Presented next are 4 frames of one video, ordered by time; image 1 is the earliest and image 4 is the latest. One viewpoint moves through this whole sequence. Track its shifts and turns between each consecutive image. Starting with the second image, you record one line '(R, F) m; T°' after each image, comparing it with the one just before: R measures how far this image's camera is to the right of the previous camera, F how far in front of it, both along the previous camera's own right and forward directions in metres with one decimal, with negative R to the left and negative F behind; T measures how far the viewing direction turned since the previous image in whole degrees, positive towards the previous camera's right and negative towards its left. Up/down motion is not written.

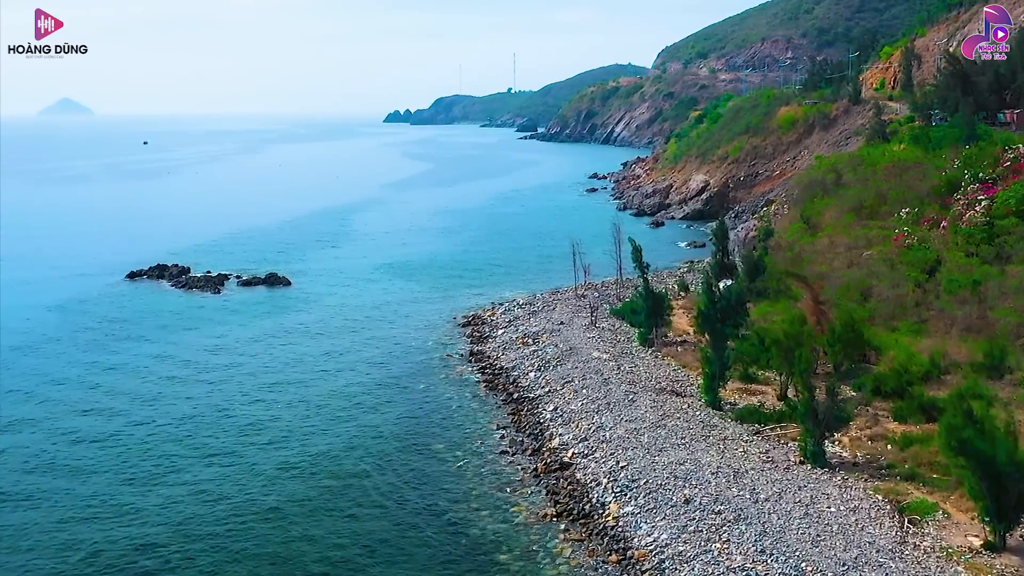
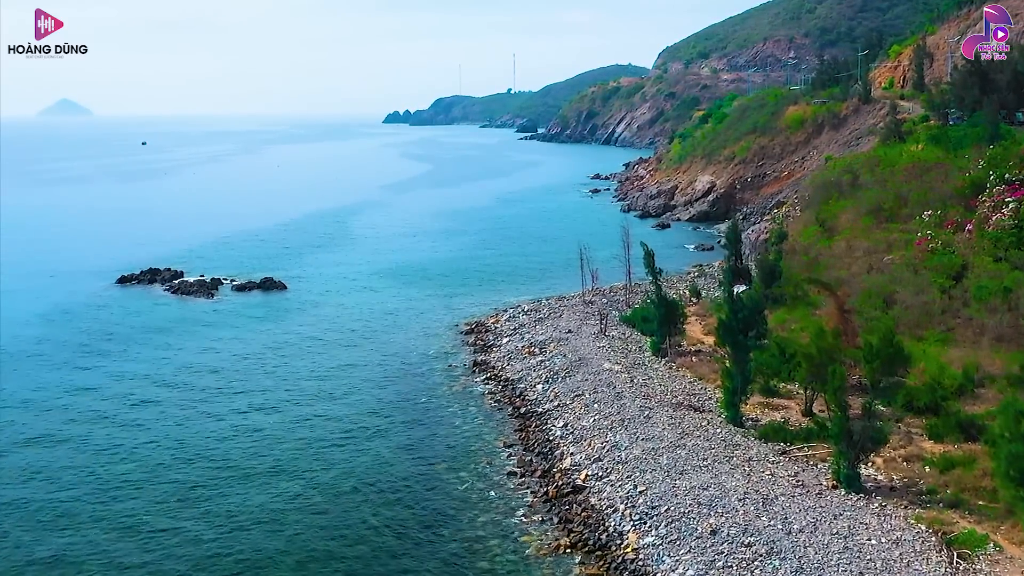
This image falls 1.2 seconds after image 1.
(-0.2, +1.4) m; 0°
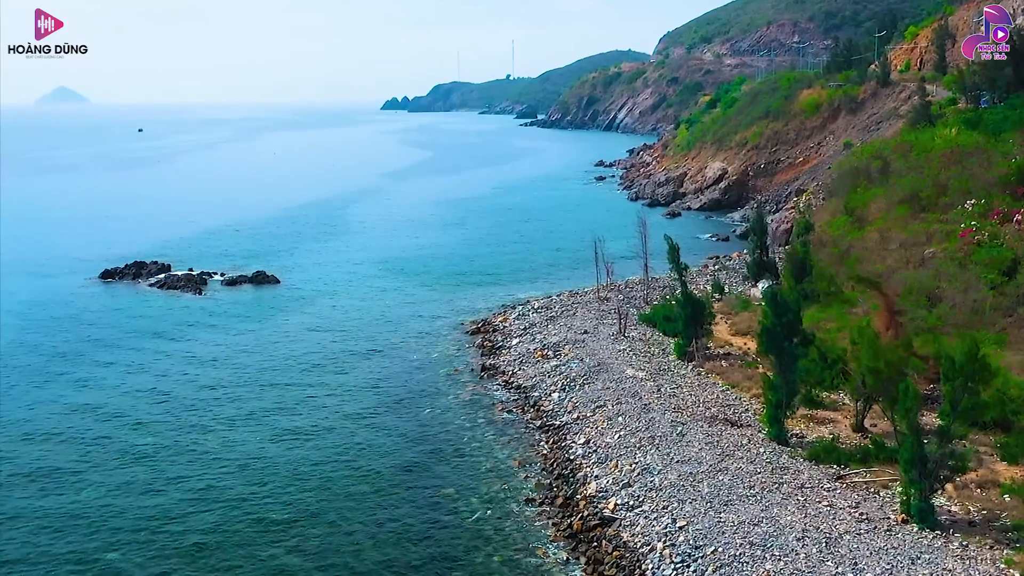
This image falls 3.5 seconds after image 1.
(-0.4, +2.4) m; 0°
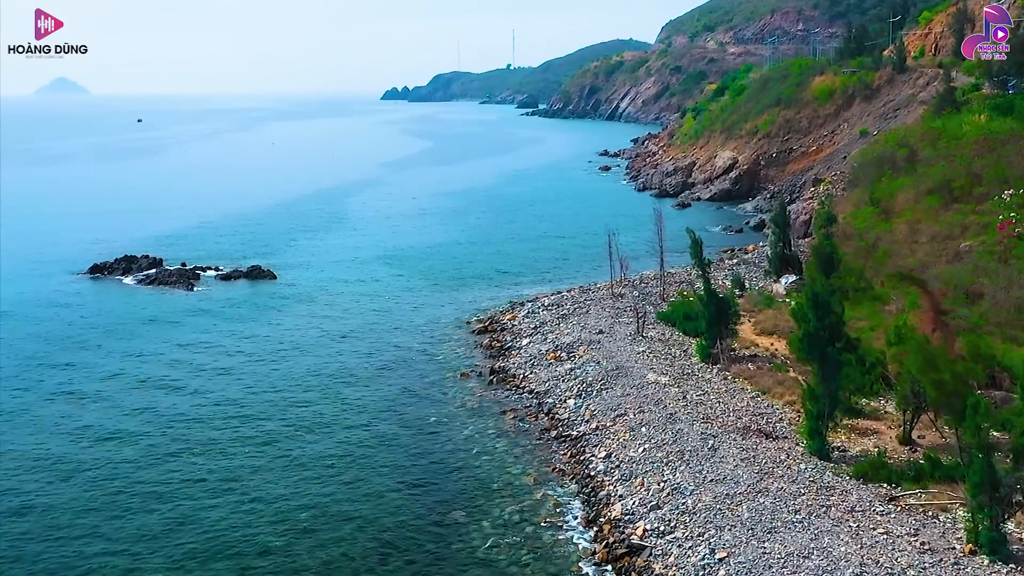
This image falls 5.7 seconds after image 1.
(-0.3, +1.7) m; 0°
